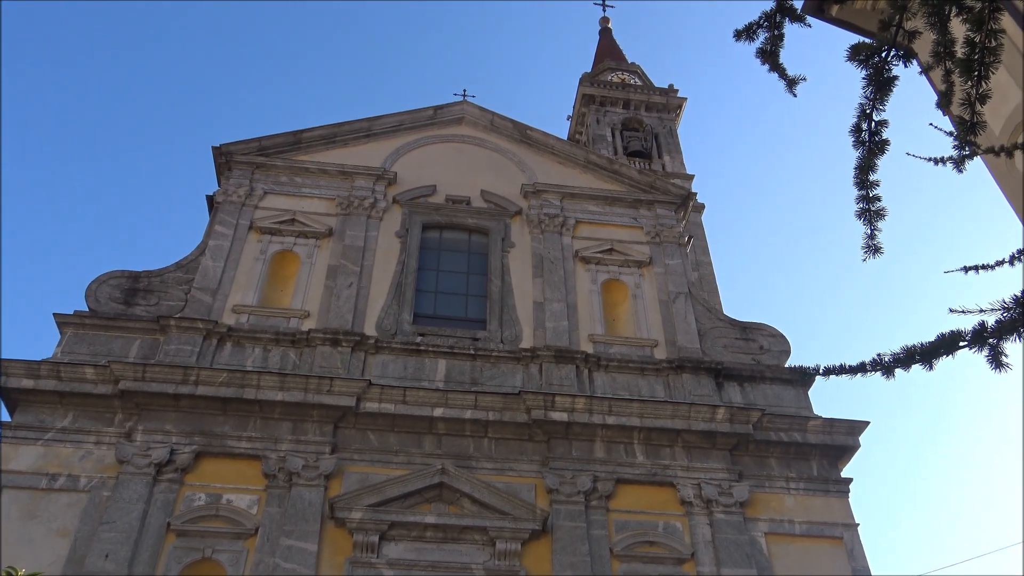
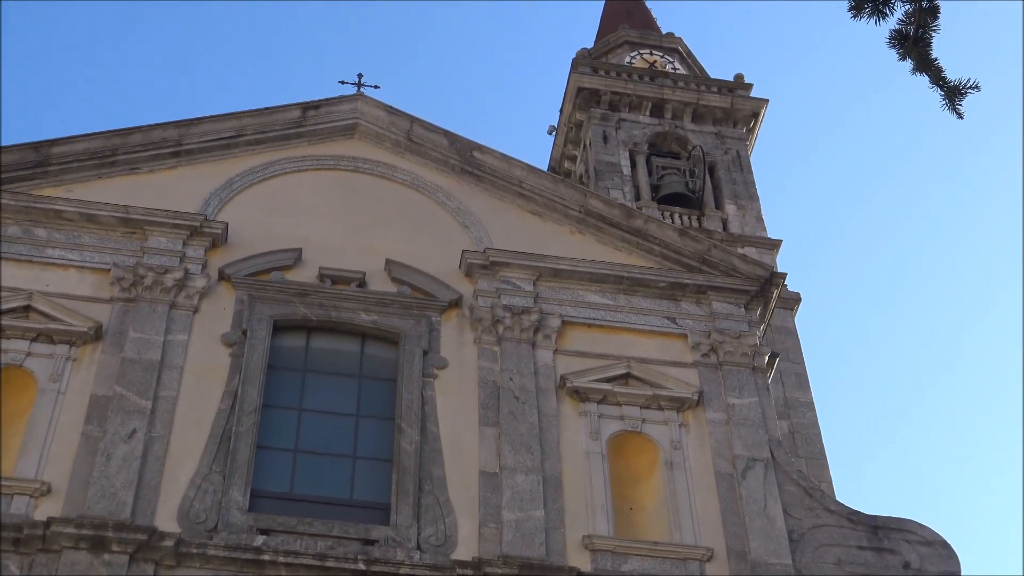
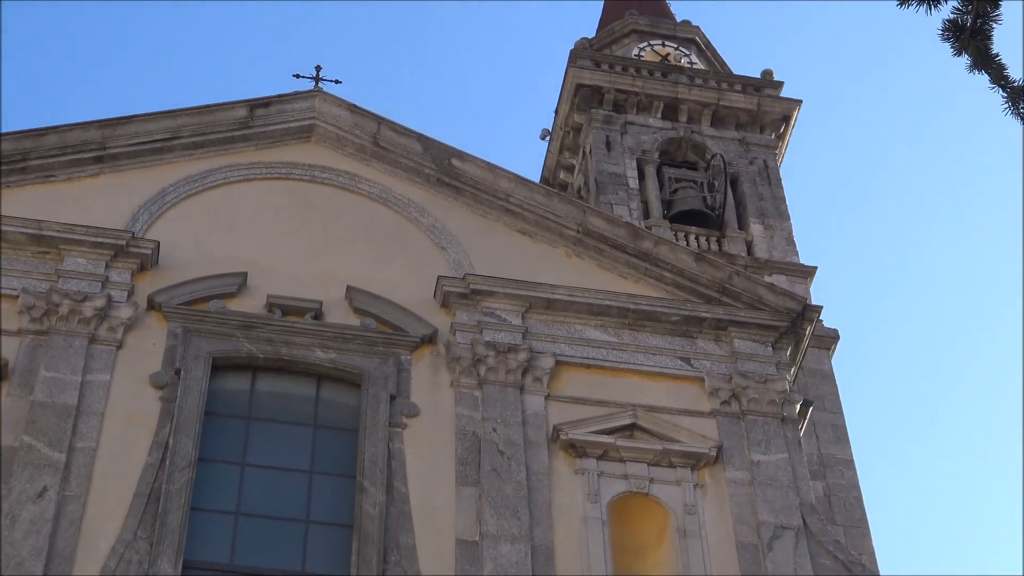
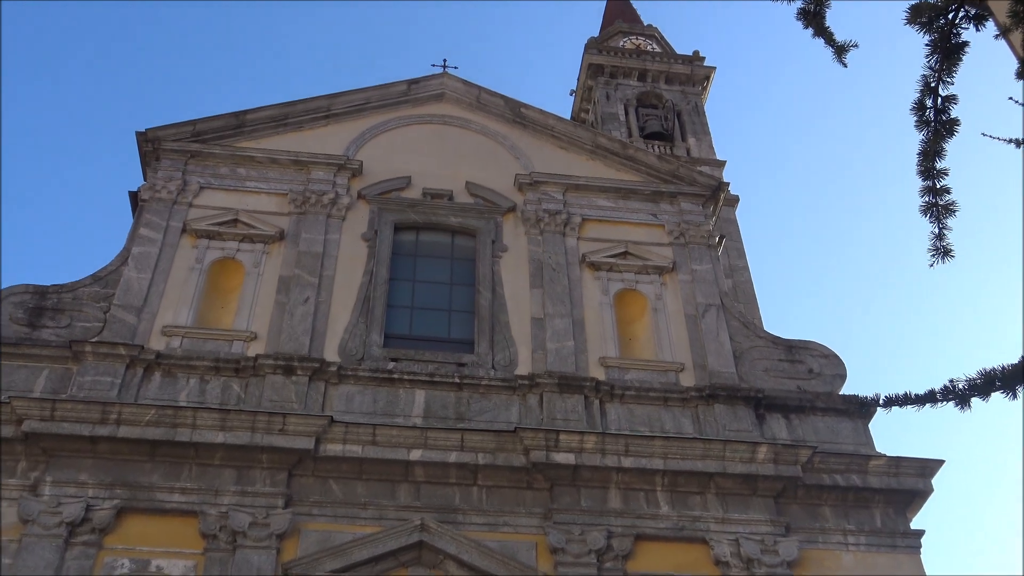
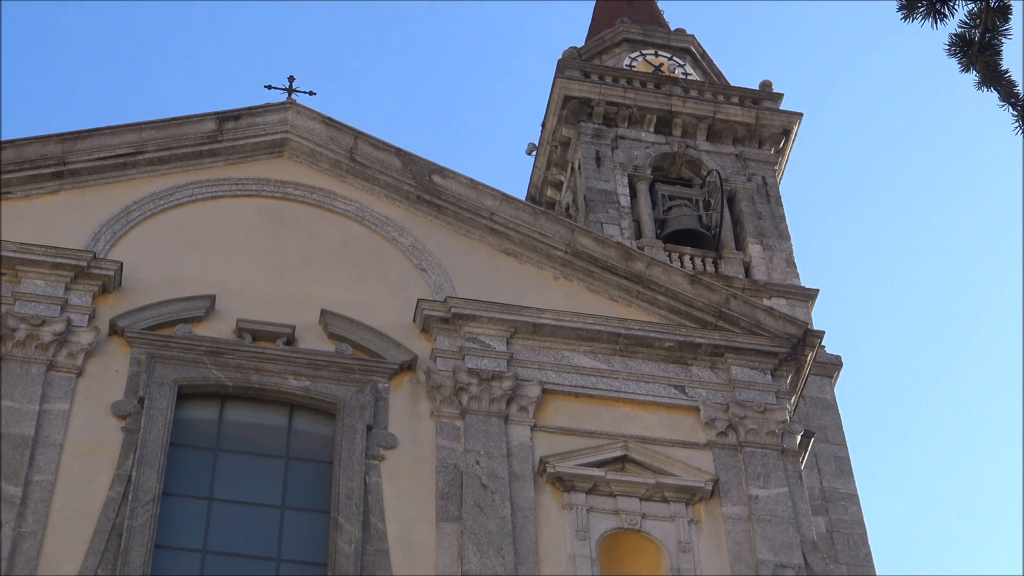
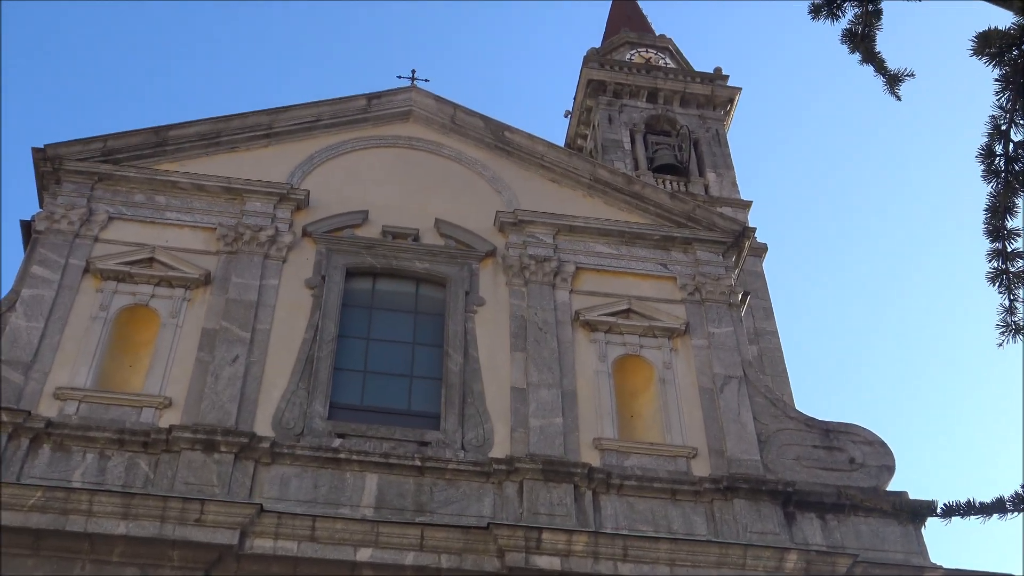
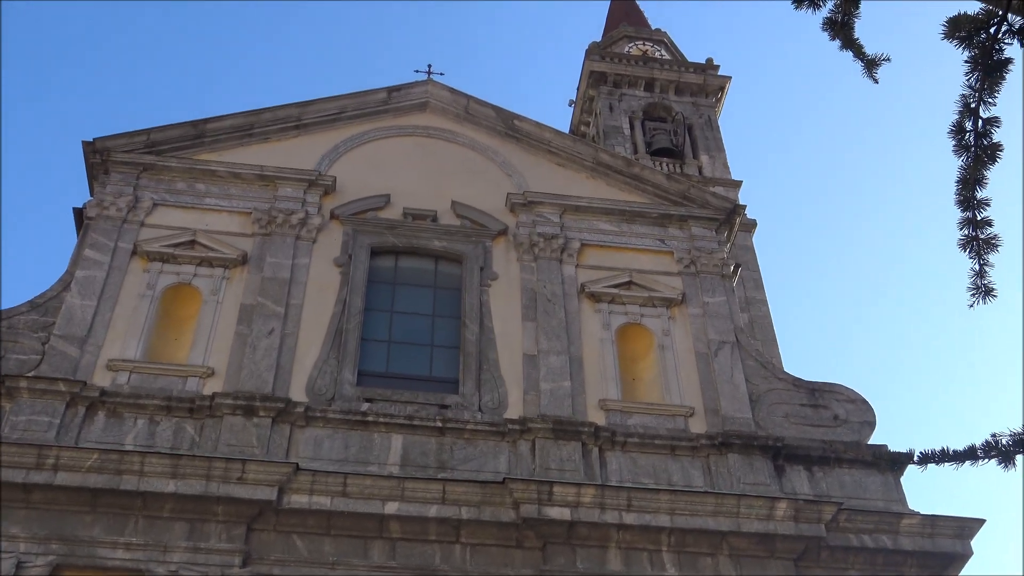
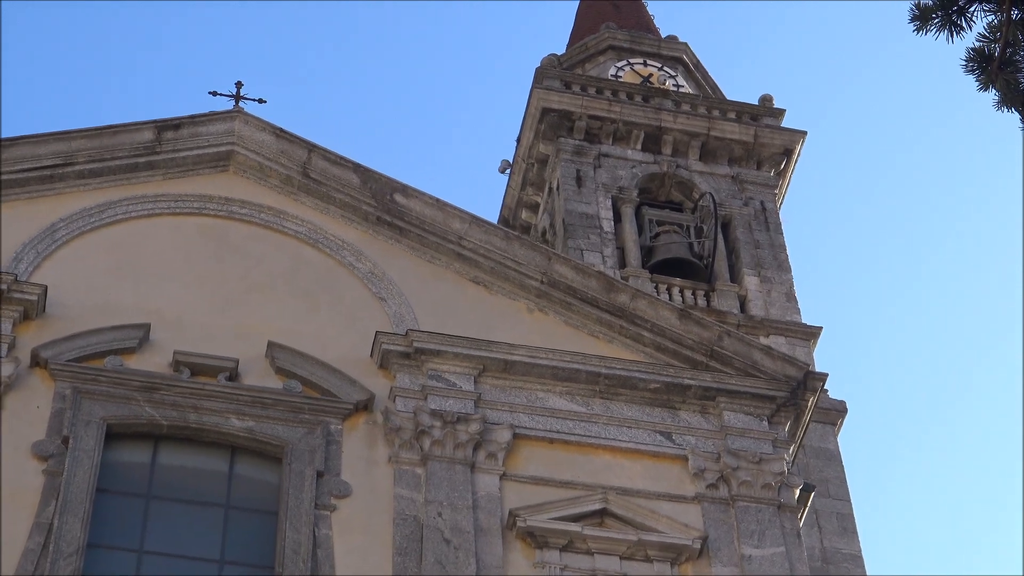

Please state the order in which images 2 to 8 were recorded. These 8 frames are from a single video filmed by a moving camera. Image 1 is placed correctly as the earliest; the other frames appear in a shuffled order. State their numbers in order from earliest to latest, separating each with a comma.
4, 7, 6, 2, 3, 5, 8
